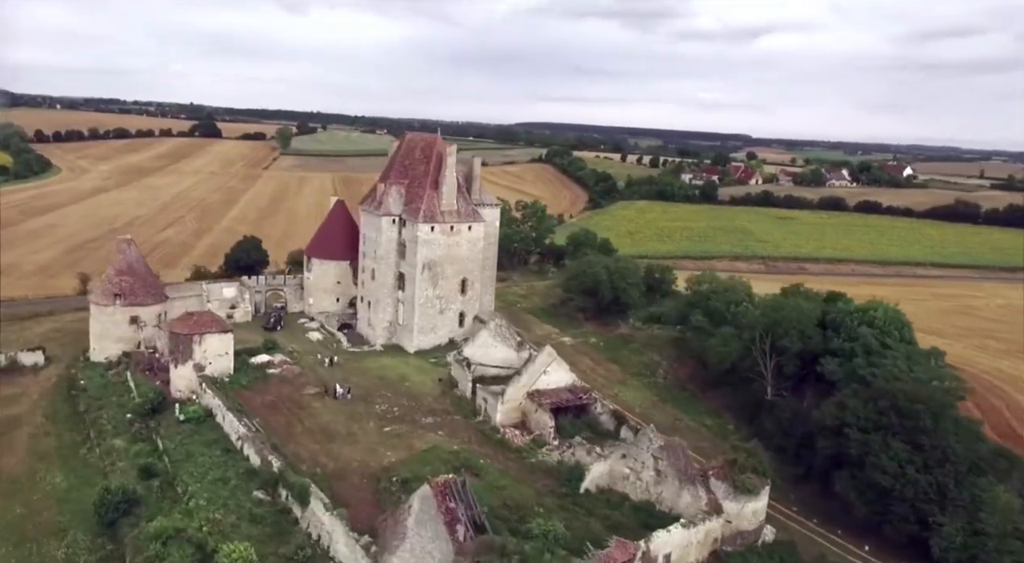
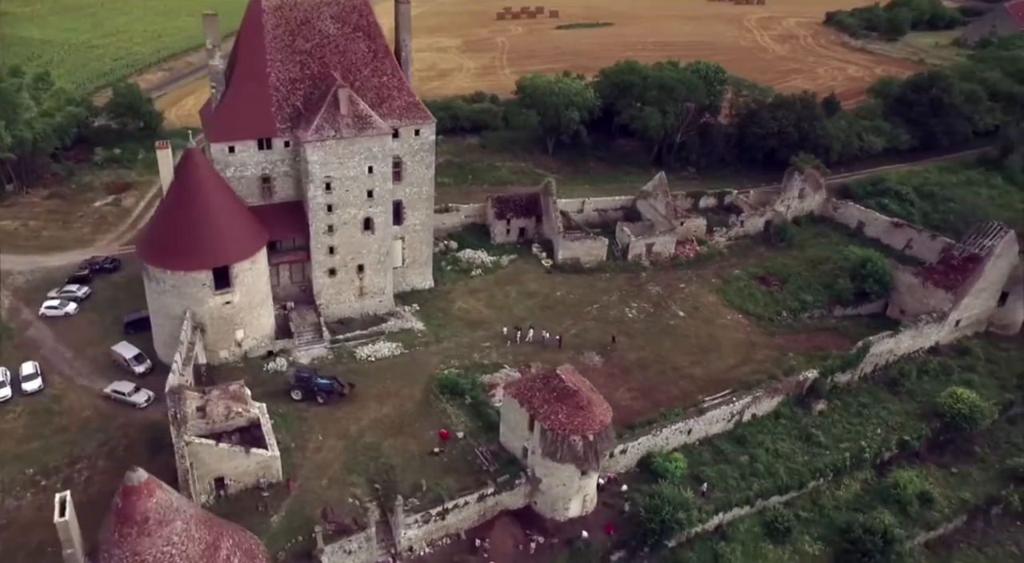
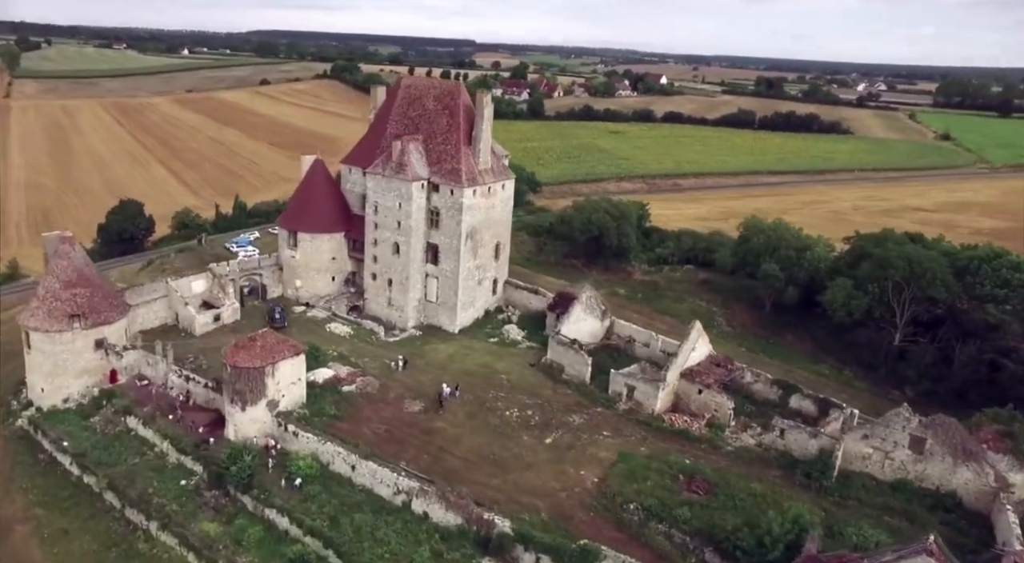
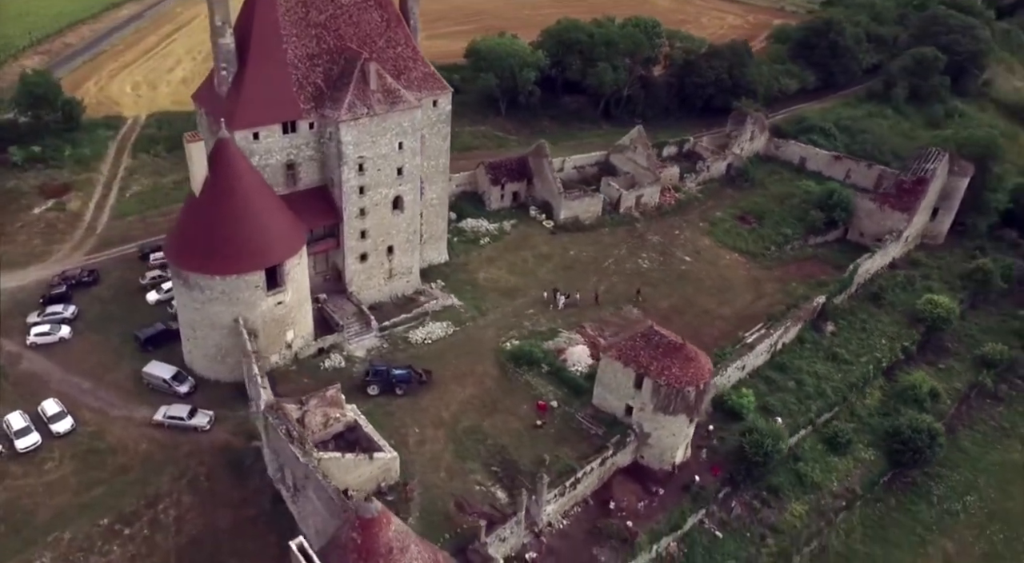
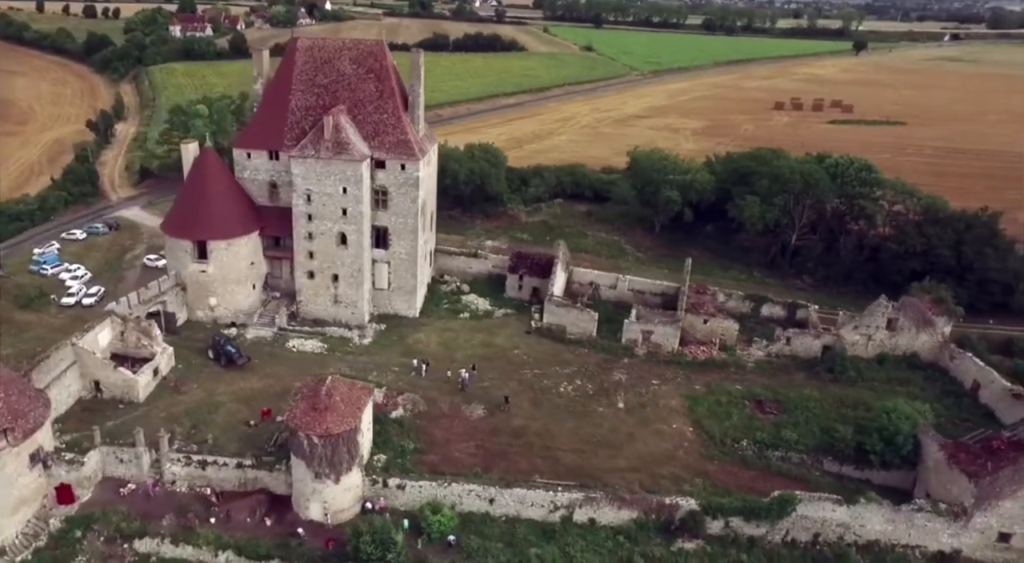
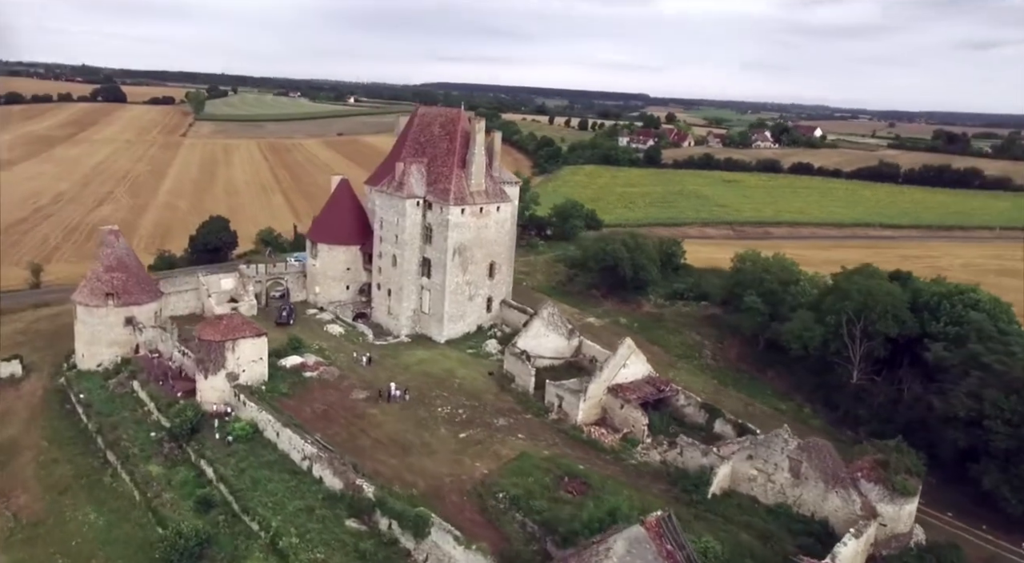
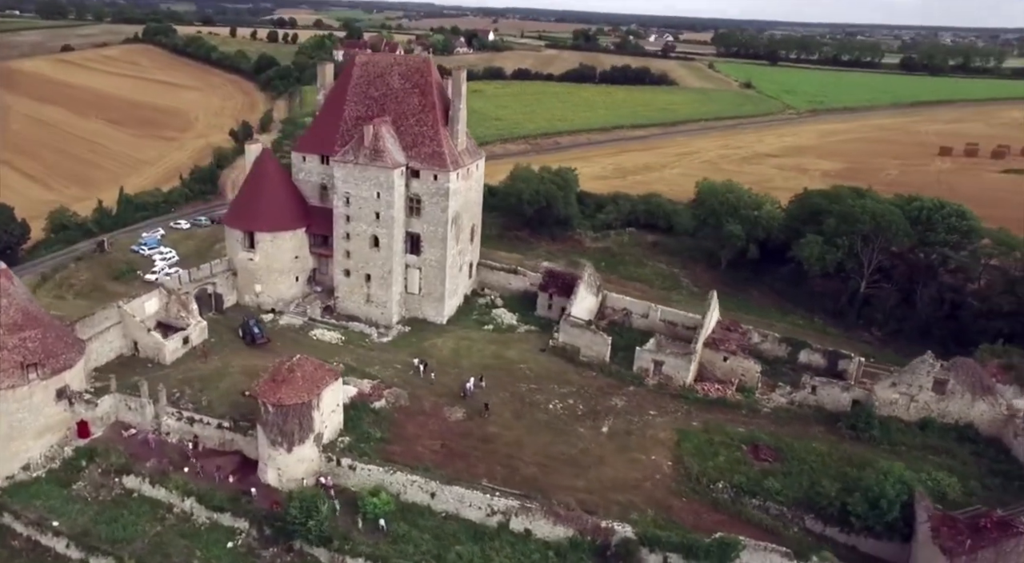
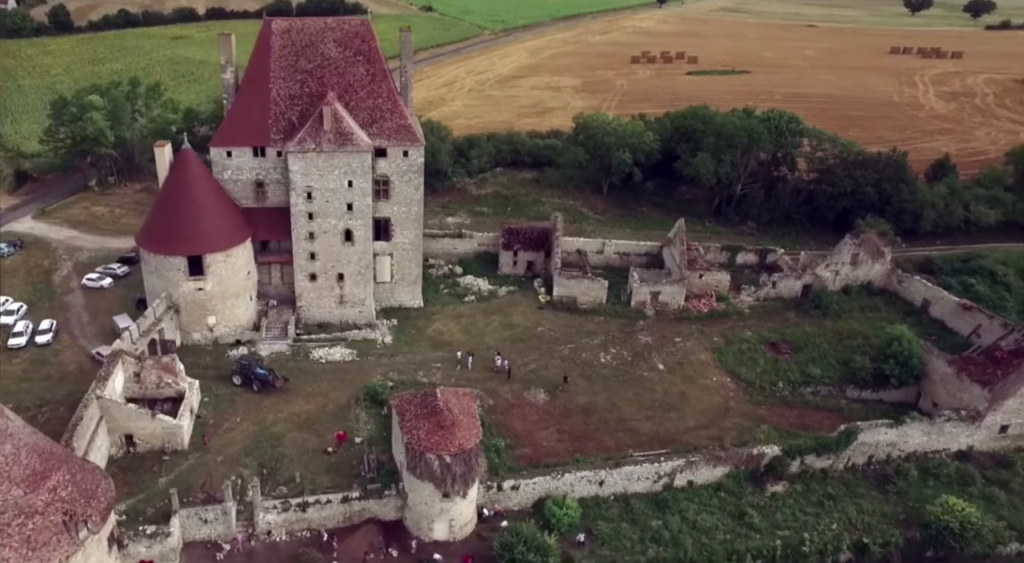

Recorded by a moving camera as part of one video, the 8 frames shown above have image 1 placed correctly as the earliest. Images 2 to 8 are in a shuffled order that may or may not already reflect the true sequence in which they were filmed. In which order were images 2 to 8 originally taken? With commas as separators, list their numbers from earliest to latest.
6, 3, 7, 5, 8, 2, 4
